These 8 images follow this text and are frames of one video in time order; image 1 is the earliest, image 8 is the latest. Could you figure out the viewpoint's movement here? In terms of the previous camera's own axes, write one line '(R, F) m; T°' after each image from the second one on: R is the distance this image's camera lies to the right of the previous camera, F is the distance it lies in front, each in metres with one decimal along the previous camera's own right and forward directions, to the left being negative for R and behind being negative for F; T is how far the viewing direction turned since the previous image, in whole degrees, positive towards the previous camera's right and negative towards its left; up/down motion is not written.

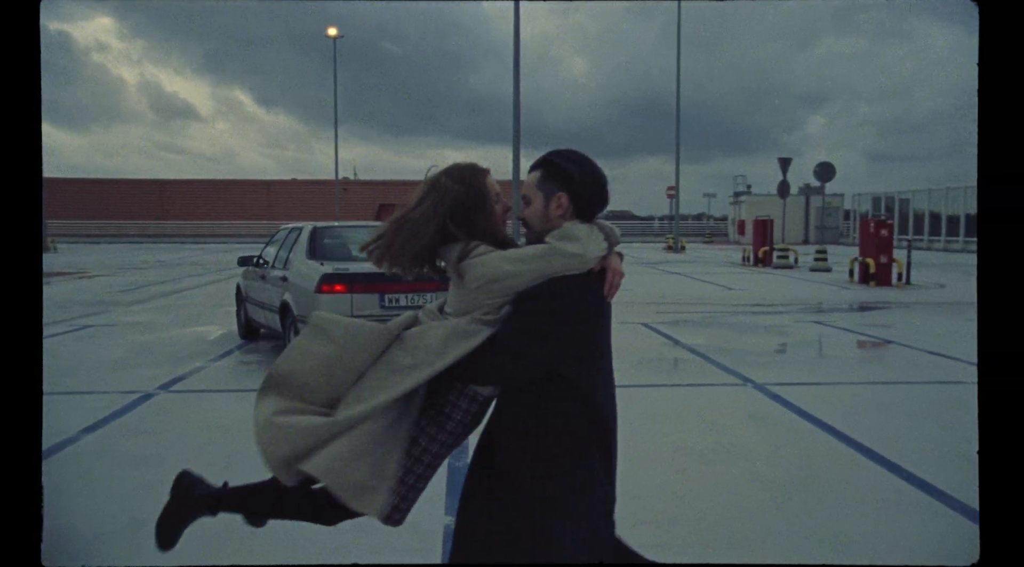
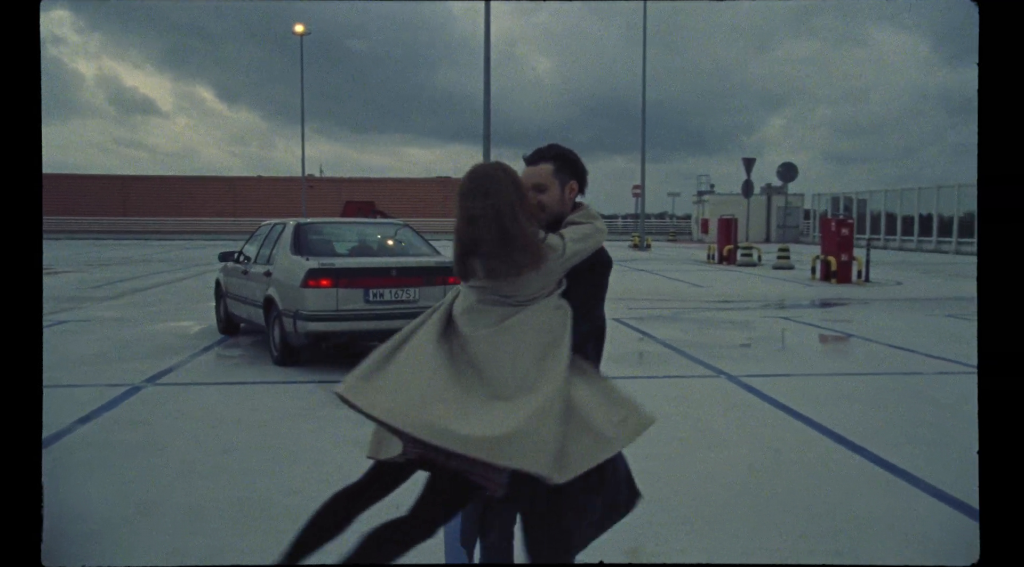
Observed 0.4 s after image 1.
(-0.2, -0.2) m; +3°
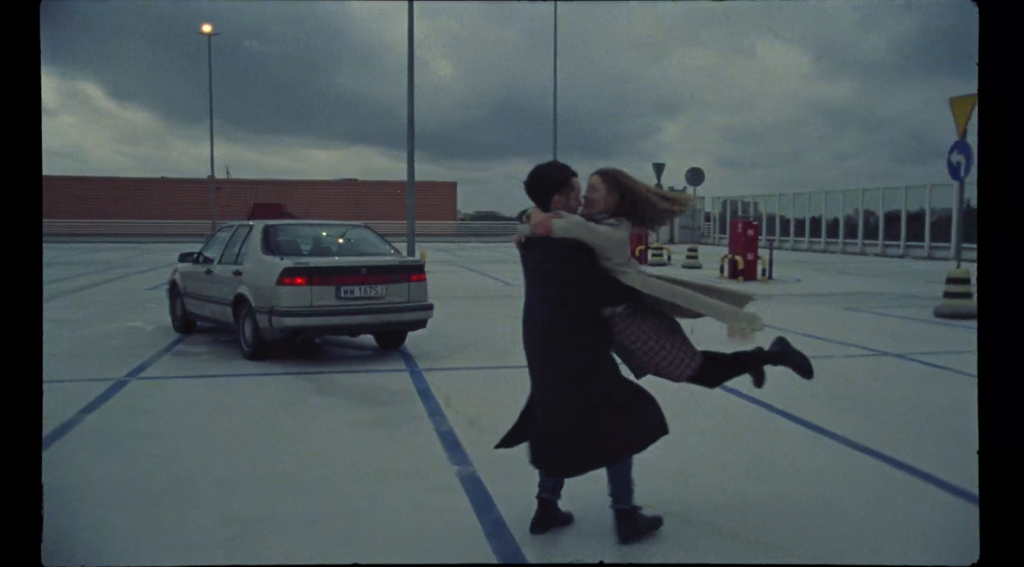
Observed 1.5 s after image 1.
(-0.6, -0.6) m; +7°
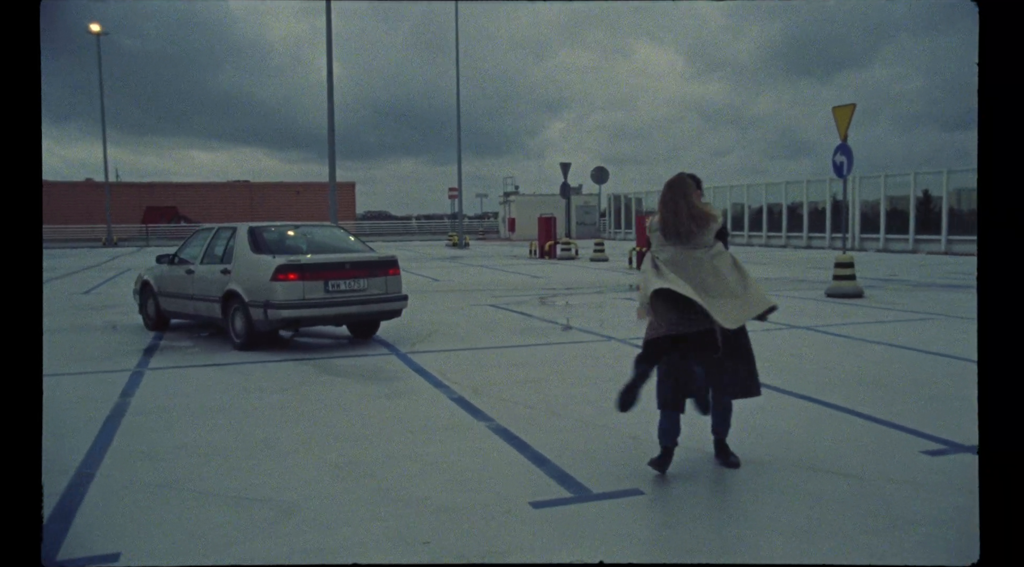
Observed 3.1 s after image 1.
(-0.9, -0.9) m; +8°
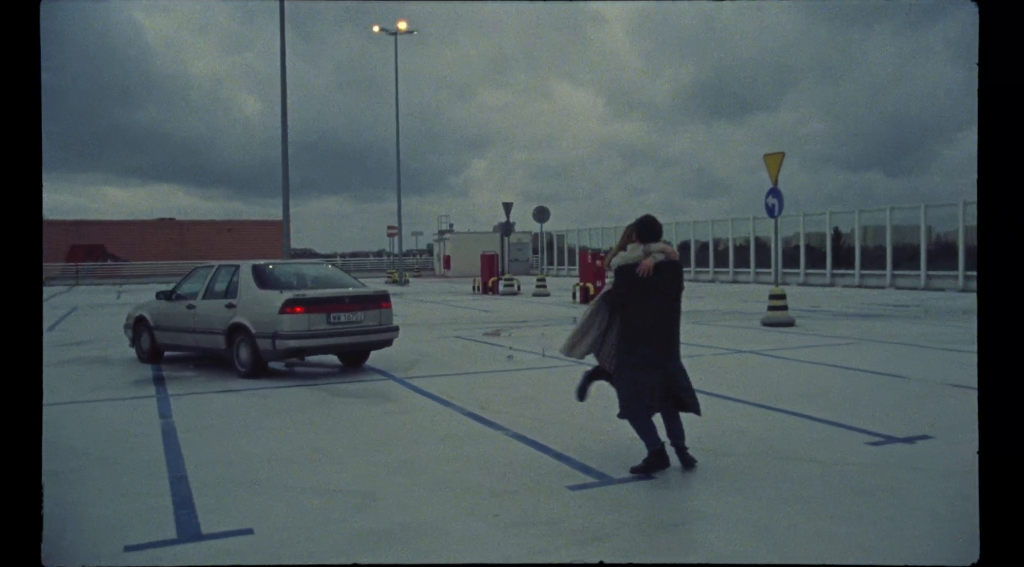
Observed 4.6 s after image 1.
(-0.7, -0.9) m; +6°
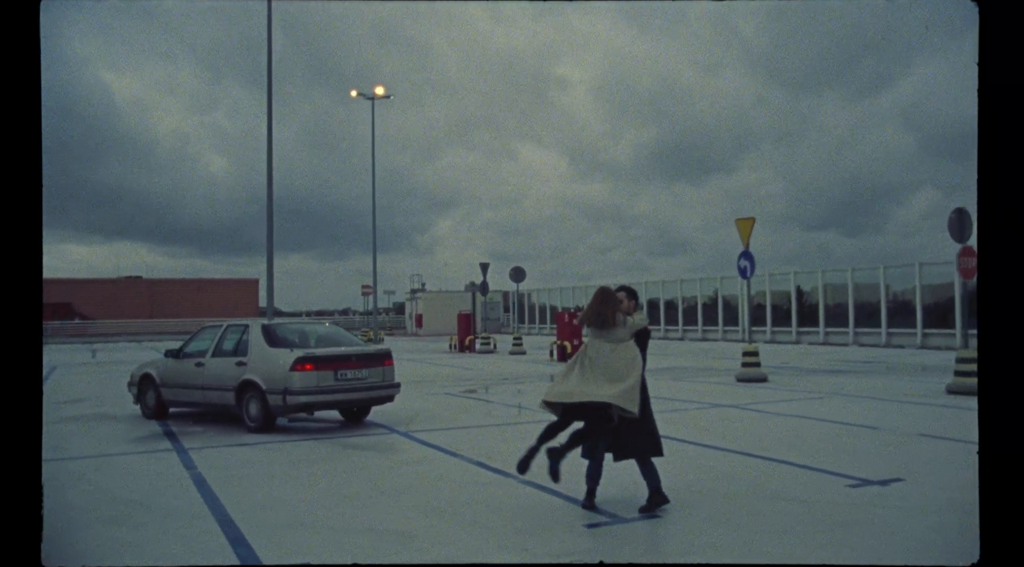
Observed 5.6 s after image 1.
(-0.4, -0.6) m; +2°
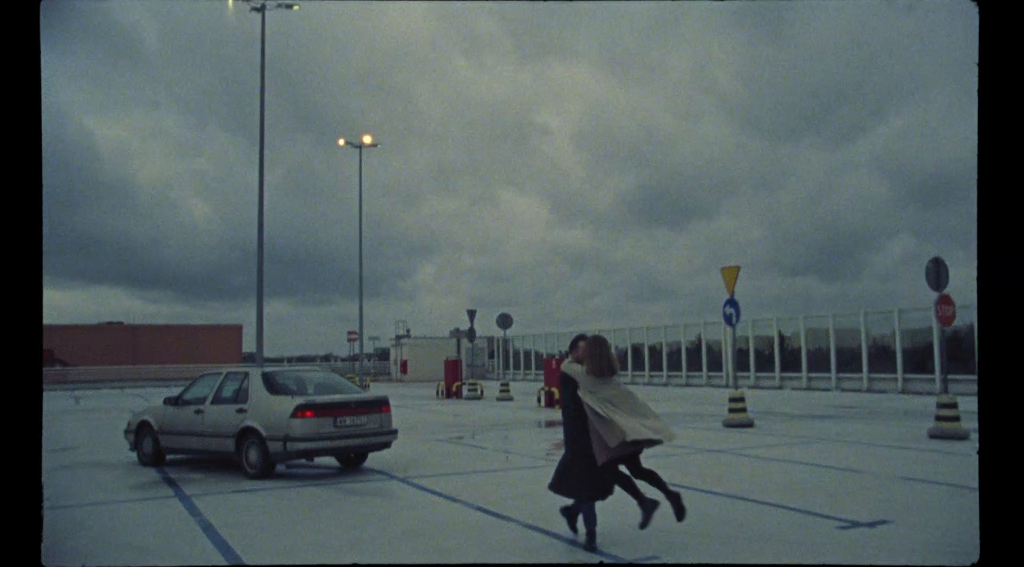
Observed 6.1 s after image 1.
(-0.2, -0.3) m; +1°
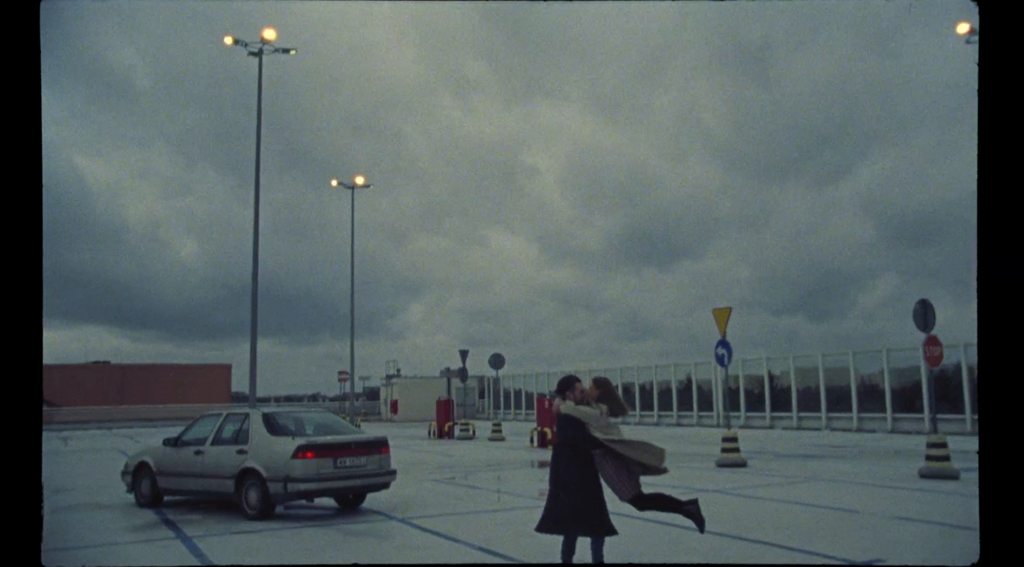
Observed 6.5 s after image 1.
(-0.1, -0.2) m; +1°
